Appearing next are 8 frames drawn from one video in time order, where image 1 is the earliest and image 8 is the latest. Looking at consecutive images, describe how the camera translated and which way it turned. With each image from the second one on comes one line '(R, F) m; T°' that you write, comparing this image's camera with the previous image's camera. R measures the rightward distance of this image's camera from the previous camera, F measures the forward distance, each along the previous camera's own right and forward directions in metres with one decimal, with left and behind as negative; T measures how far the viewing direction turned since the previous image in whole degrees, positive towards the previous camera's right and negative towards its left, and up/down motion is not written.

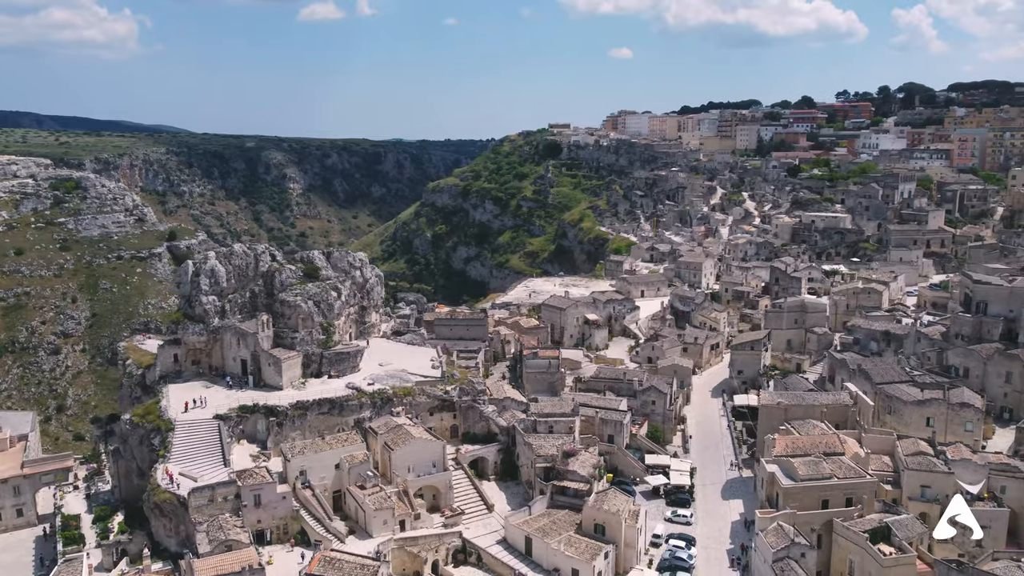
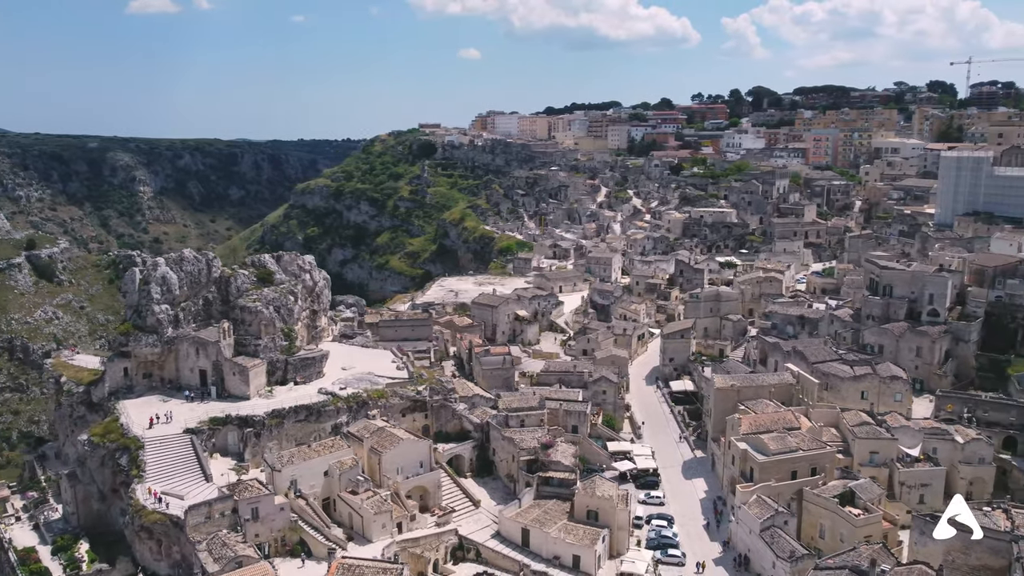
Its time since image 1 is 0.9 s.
(-4.0, -0.1) m; +10°
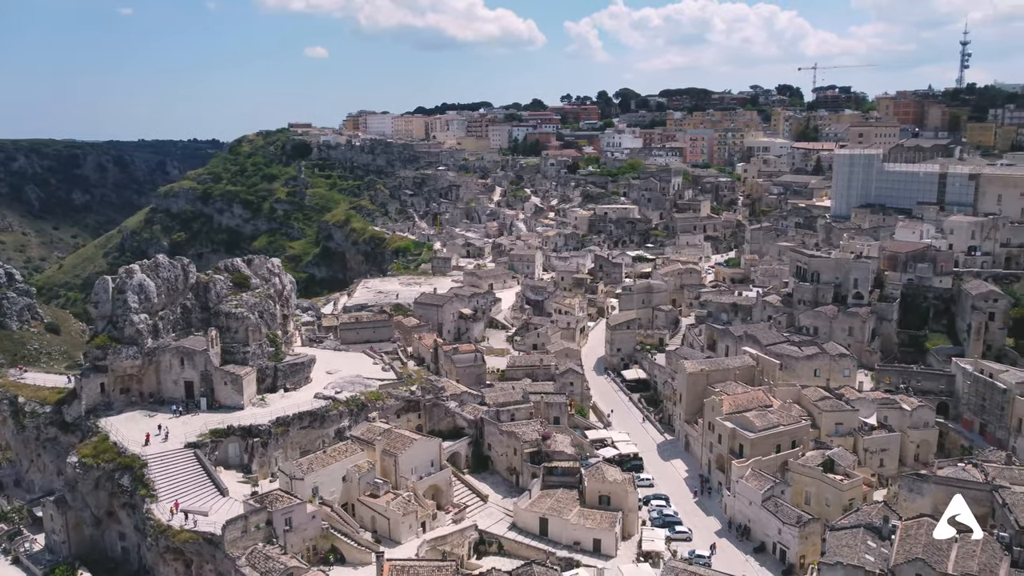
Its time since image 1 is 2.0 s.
(-4.8, -0.1) m; +10°
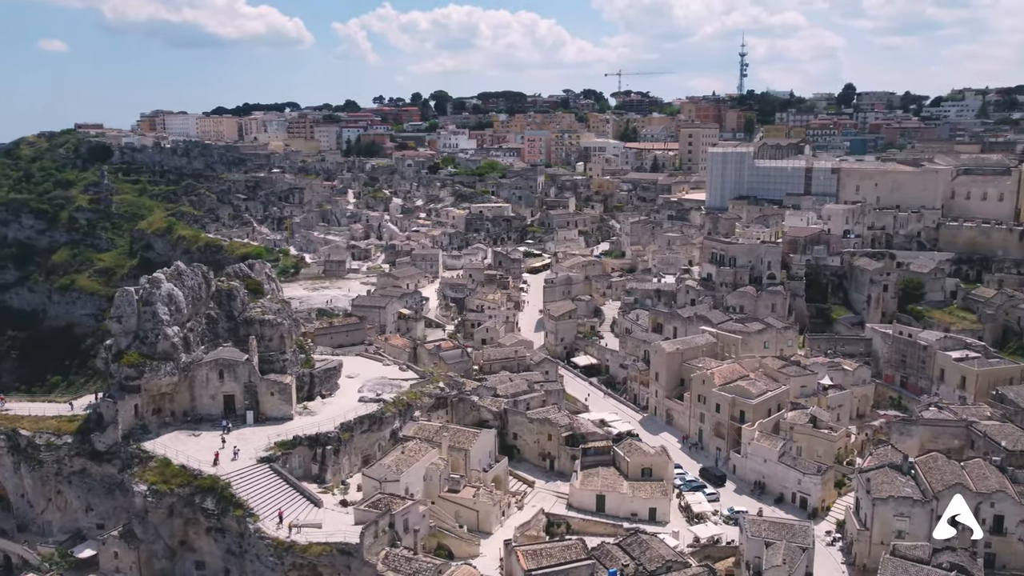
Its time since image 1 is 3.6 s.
(-8.6, +0.2) m; +15°
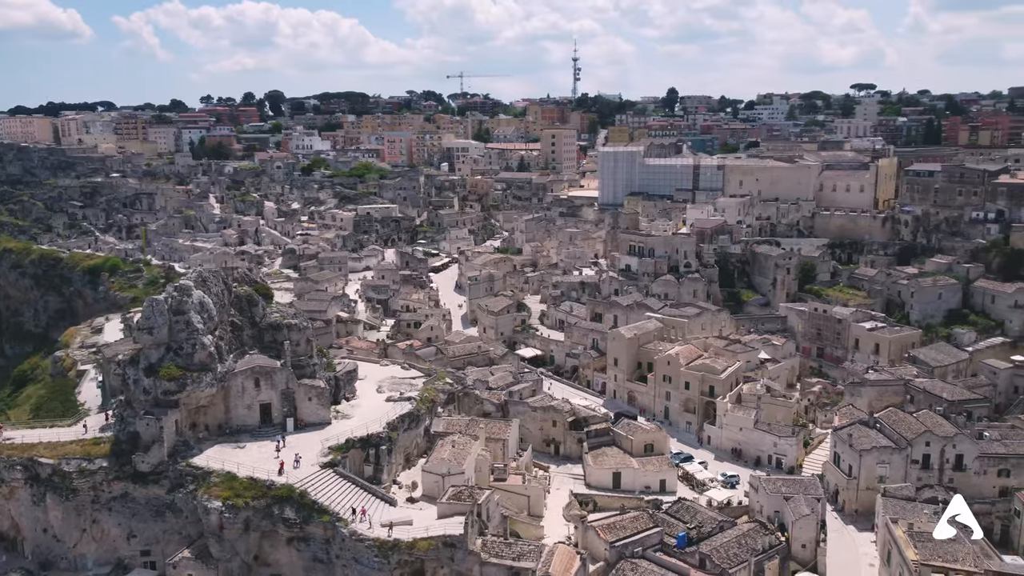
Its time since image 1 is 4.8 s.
(-6.8, -0.2) m; +13°
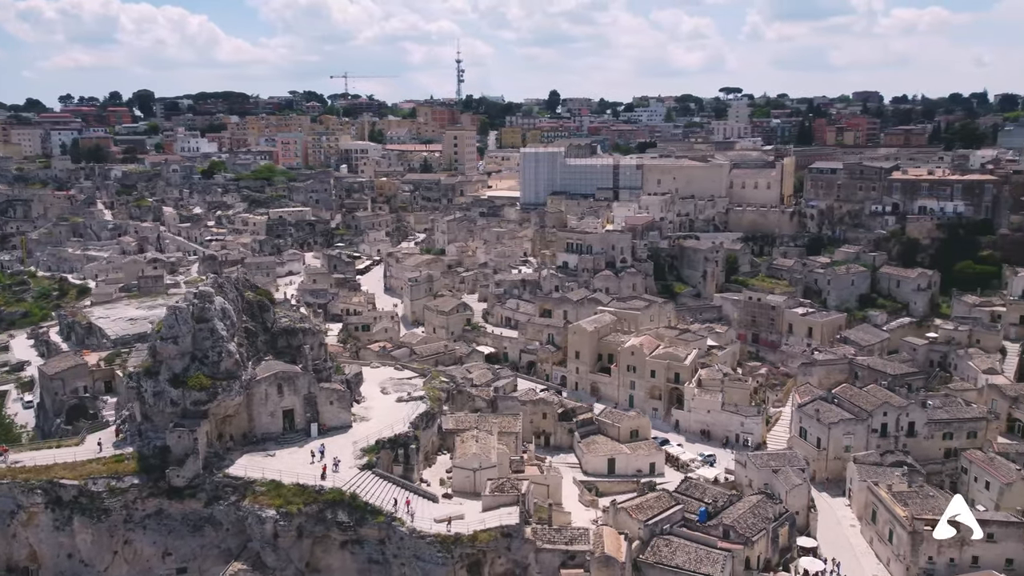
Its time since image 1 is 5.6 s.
(-4.6, -0.3) m; +9°
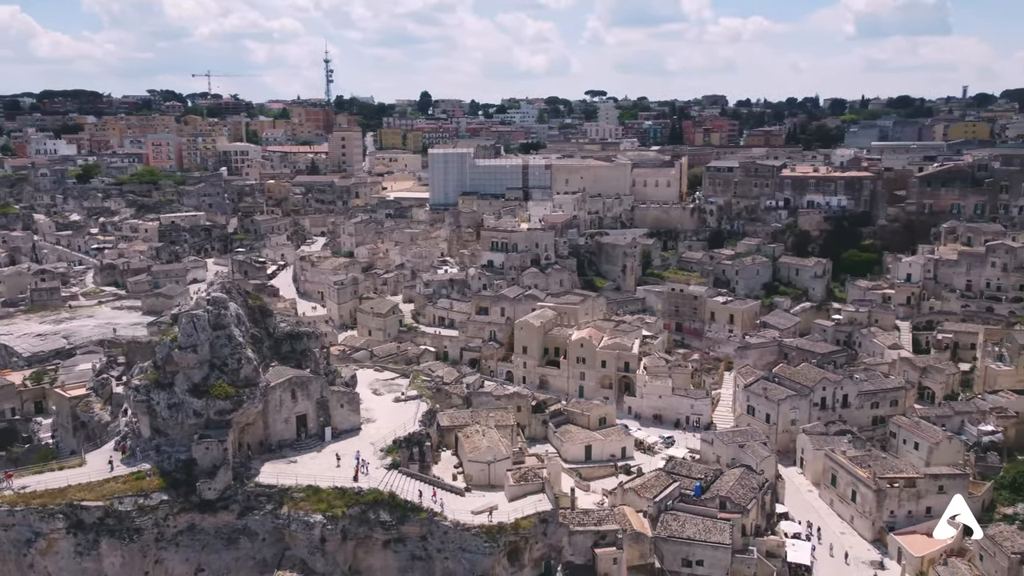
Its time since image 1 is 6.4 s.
(-4.6, -0.3) m; +10°
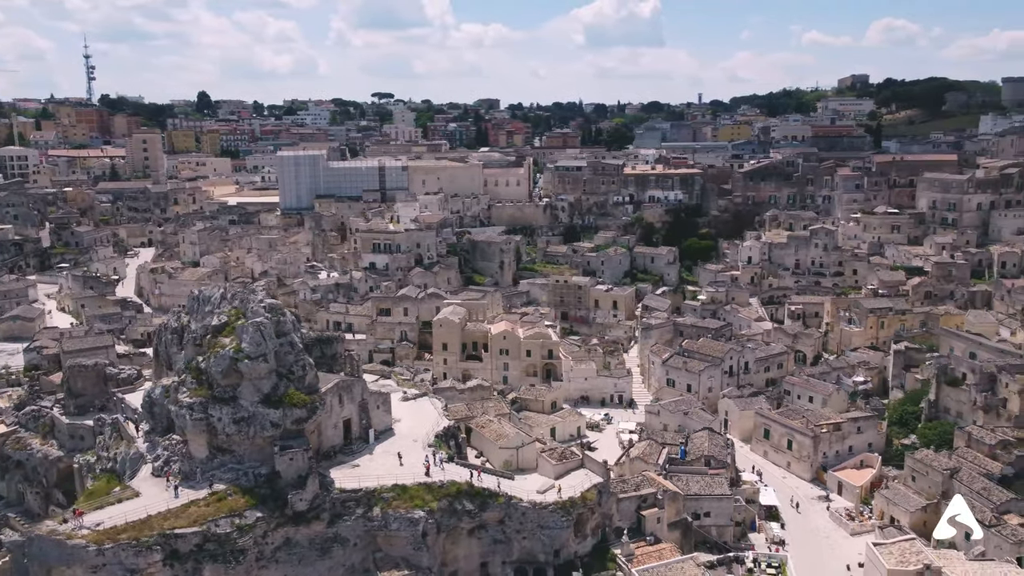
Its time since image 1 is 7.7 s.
(-8.0, -0.1) m; +17°
